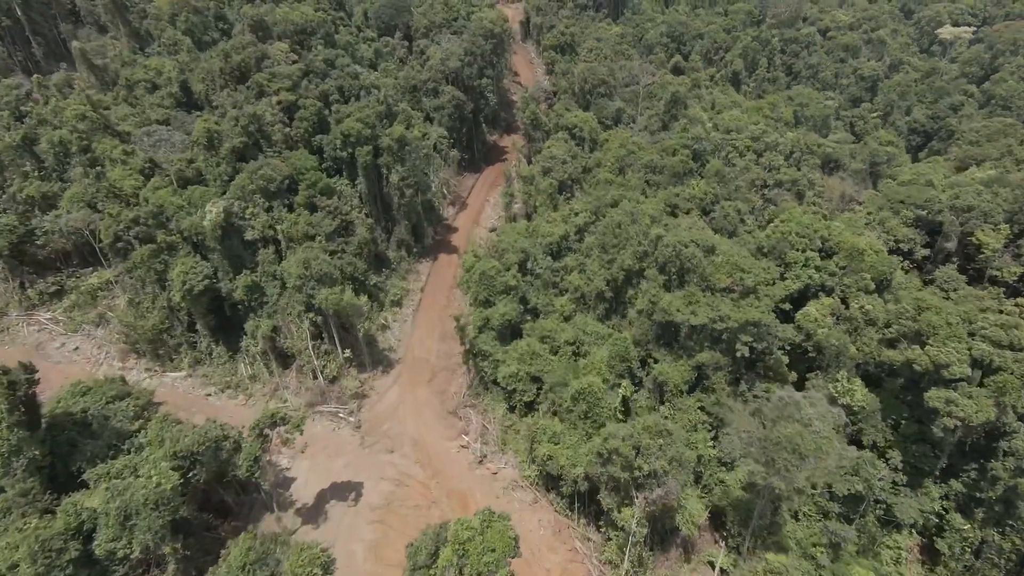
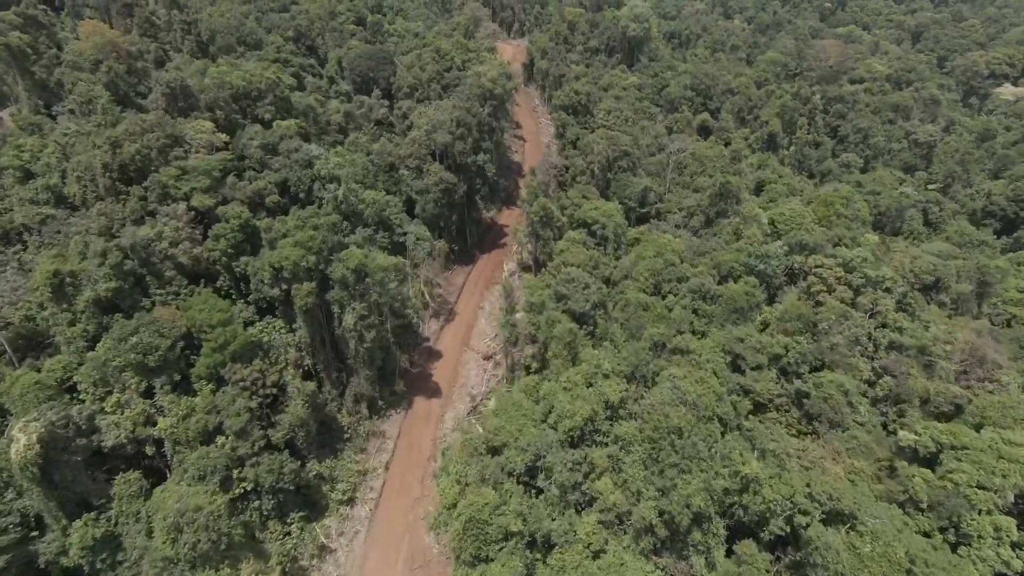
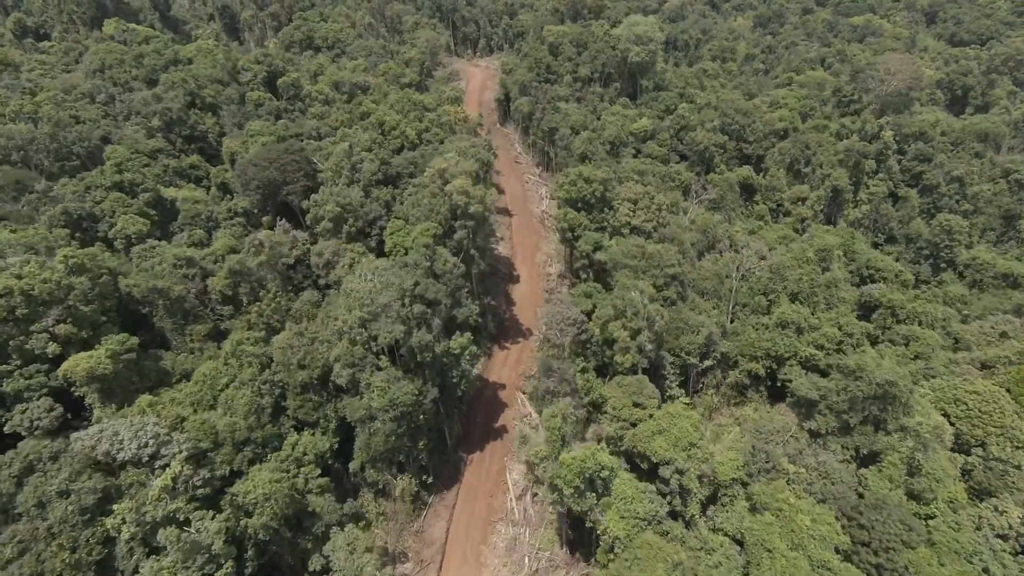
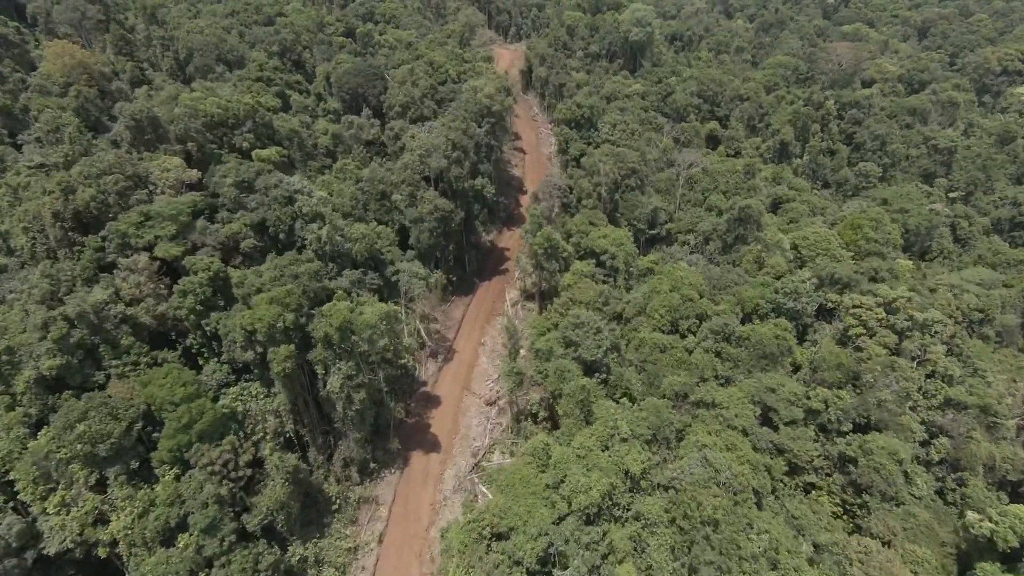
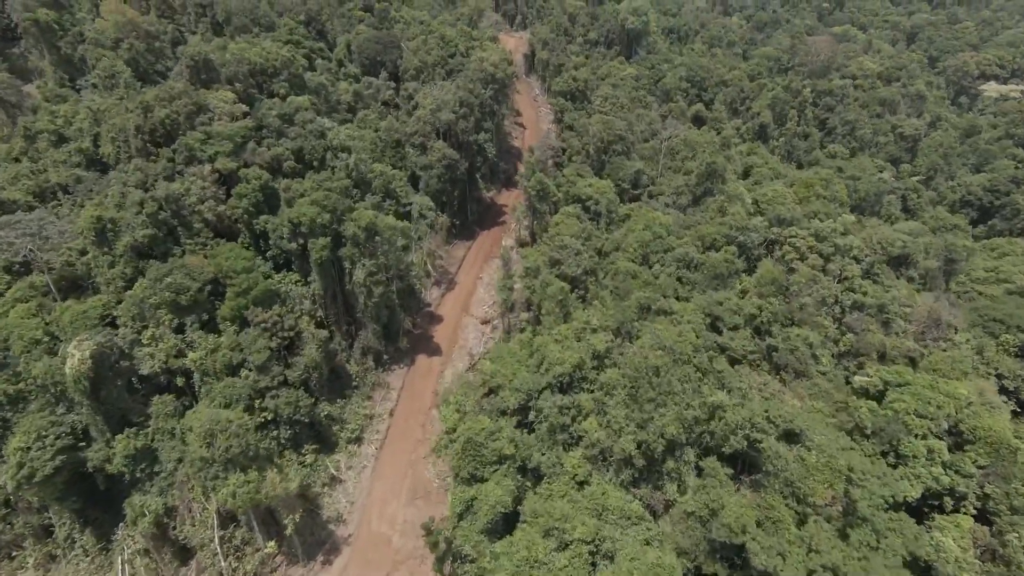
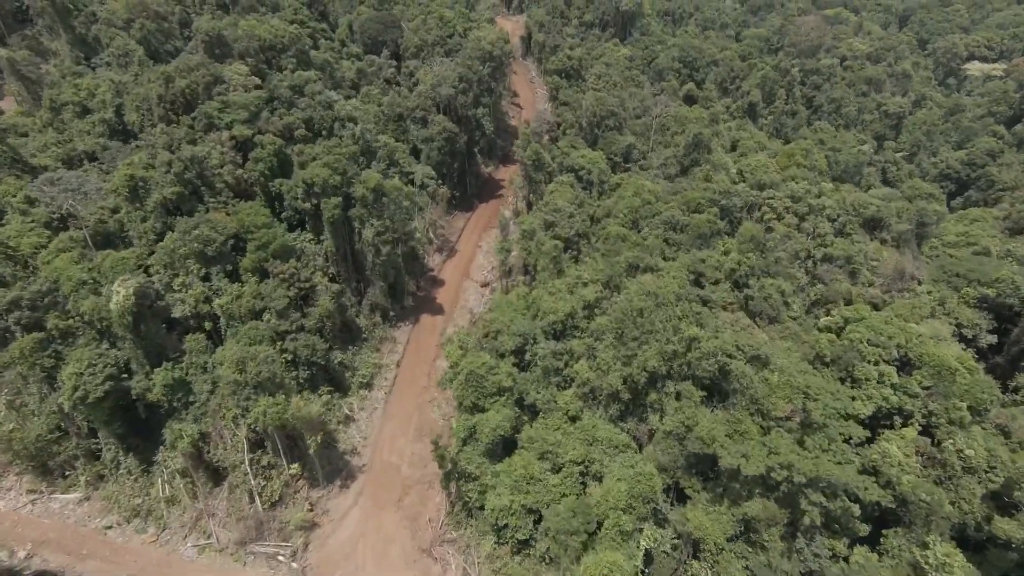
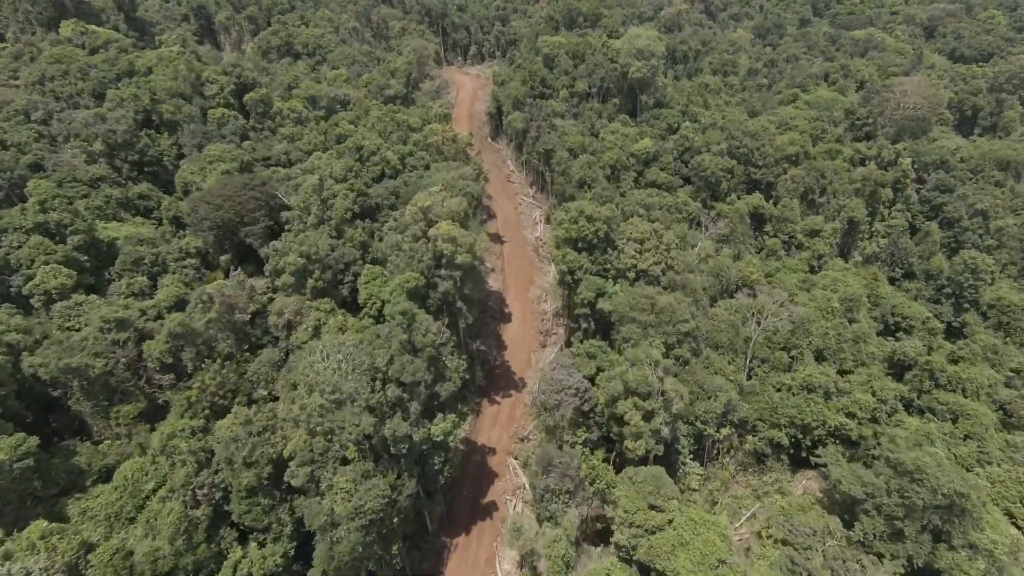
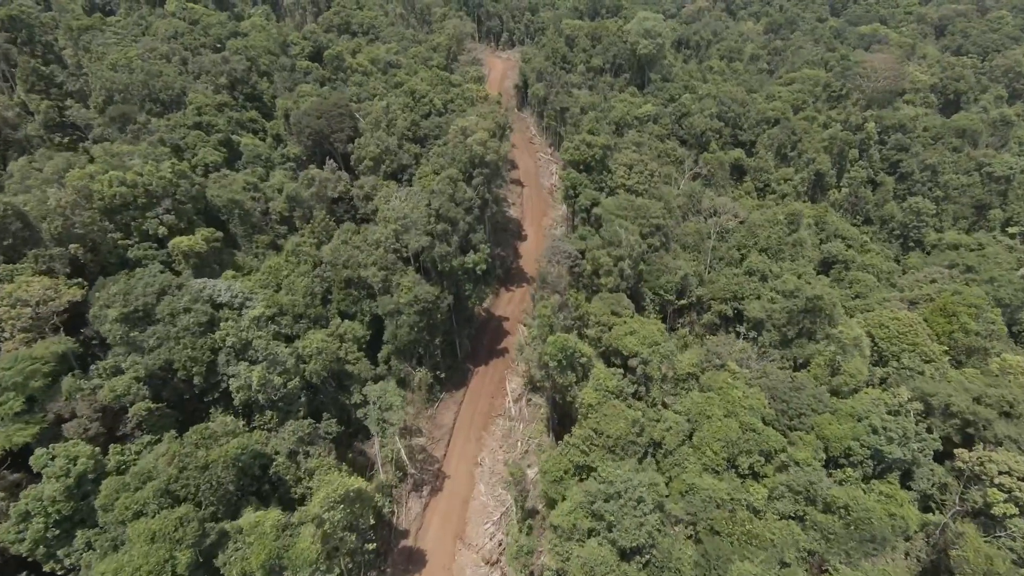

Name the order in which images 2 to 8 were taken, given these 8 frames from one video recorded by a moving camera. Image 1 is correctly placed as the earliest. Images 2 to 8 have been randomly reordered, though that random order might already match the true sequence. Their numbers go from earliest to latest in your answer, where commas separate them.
6, 5, 2, 4, 8, 3, 7
